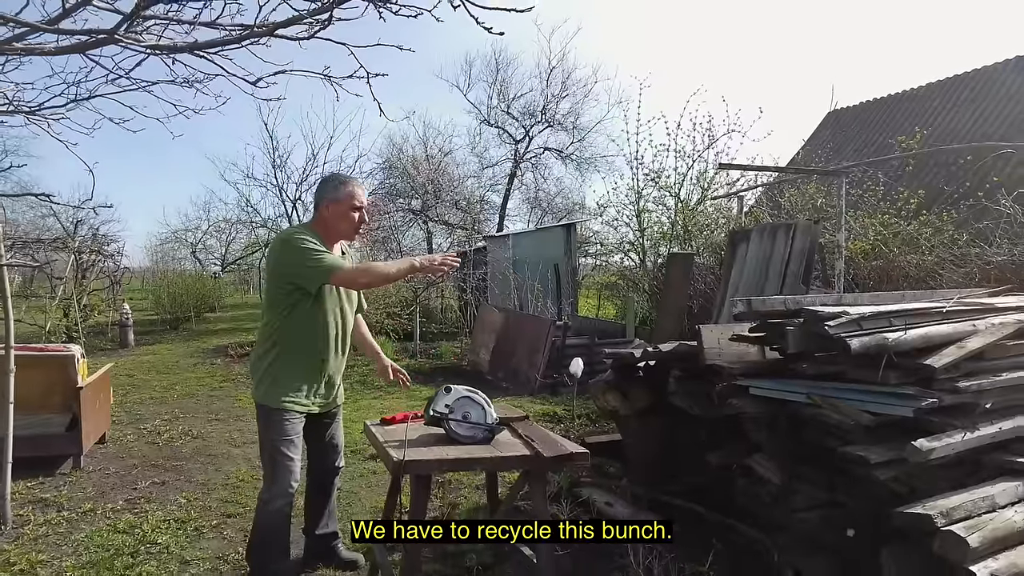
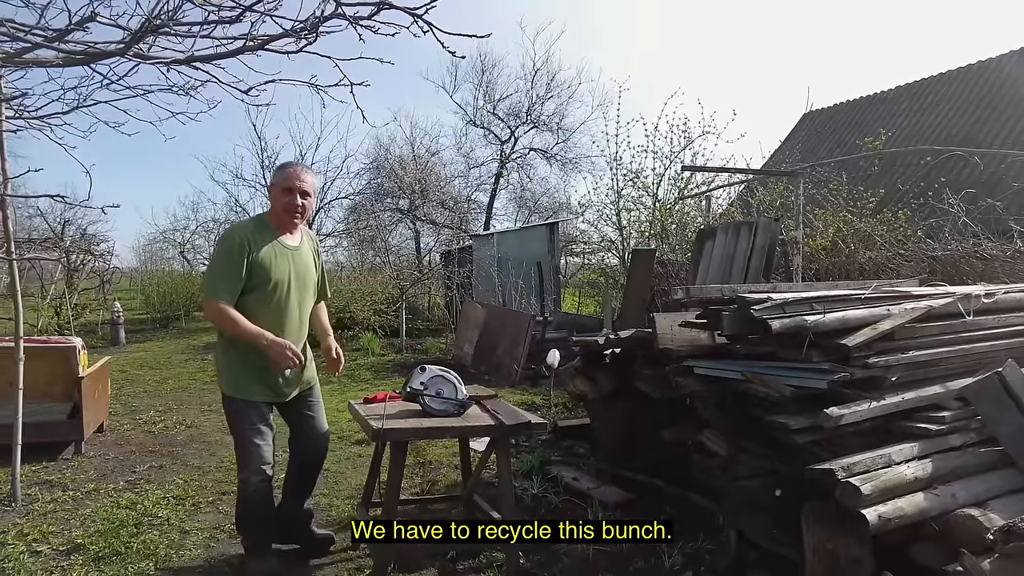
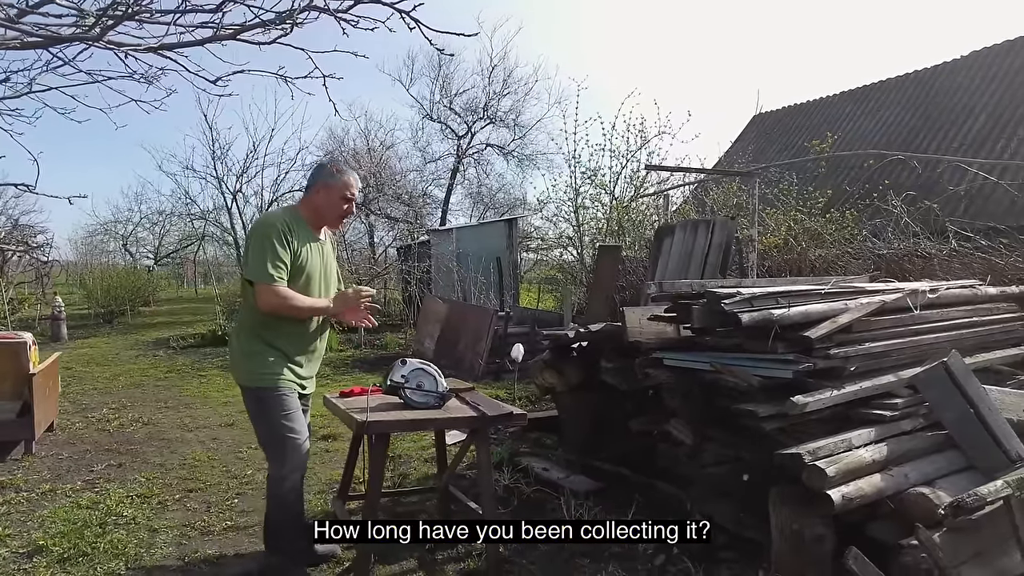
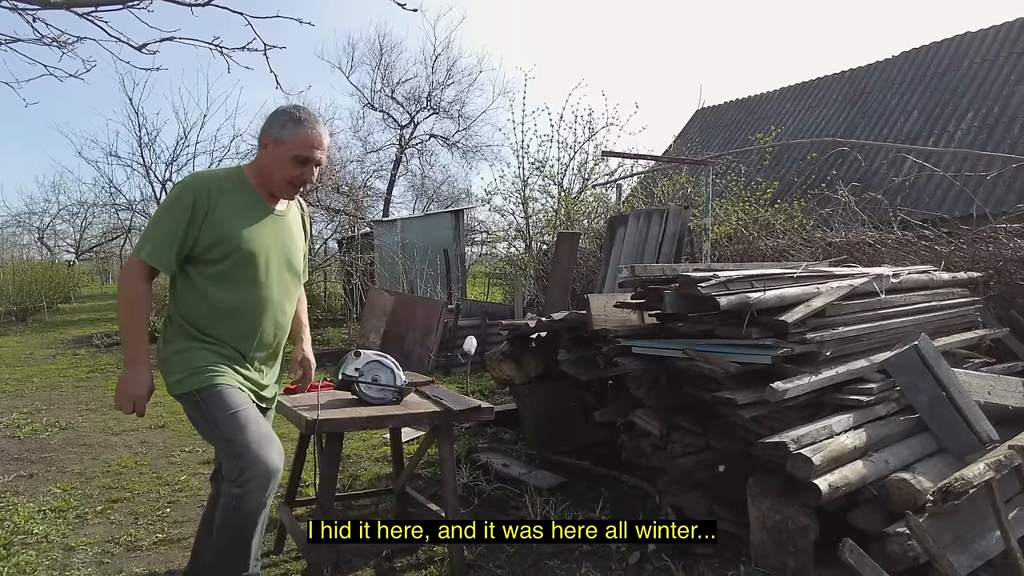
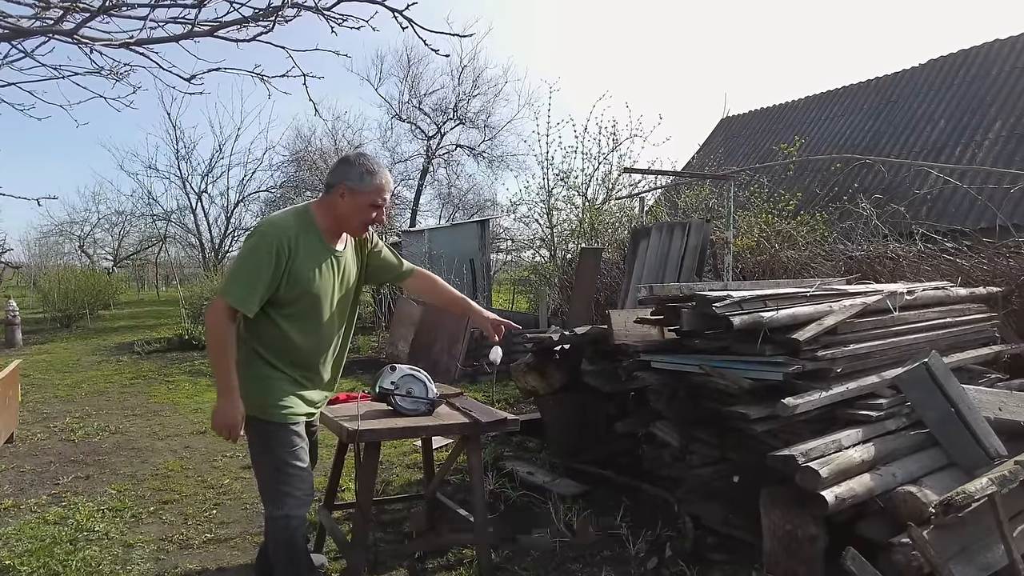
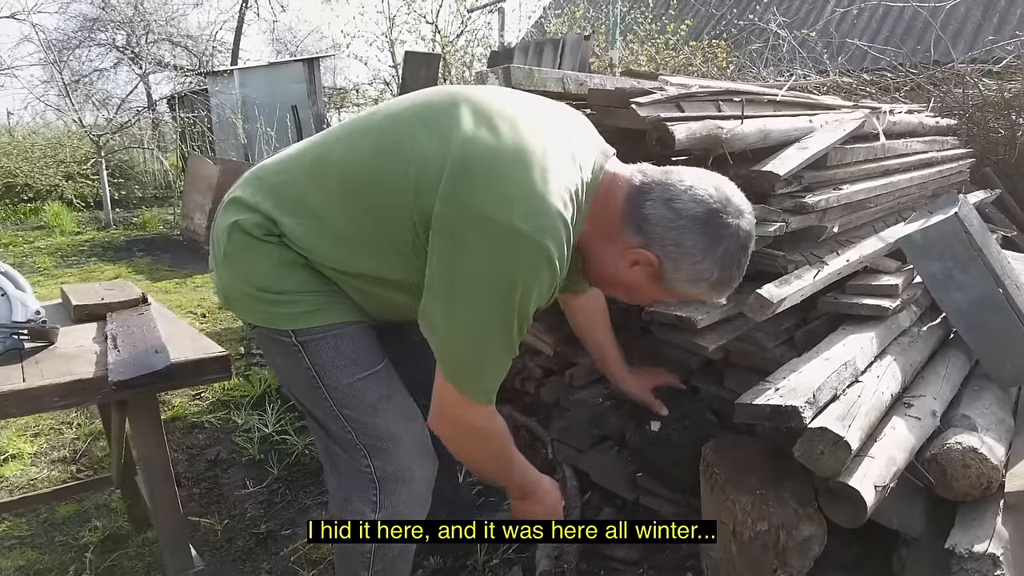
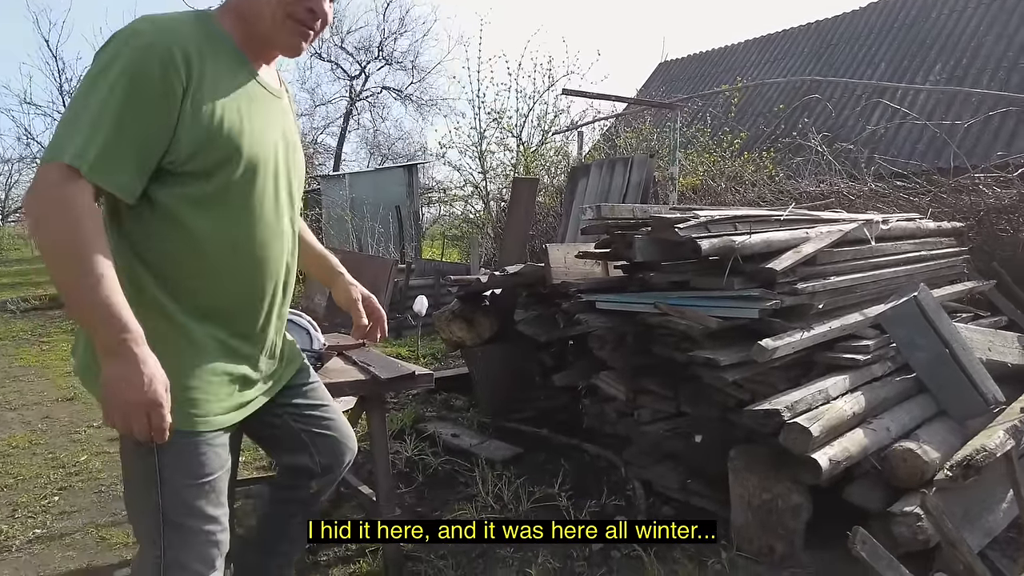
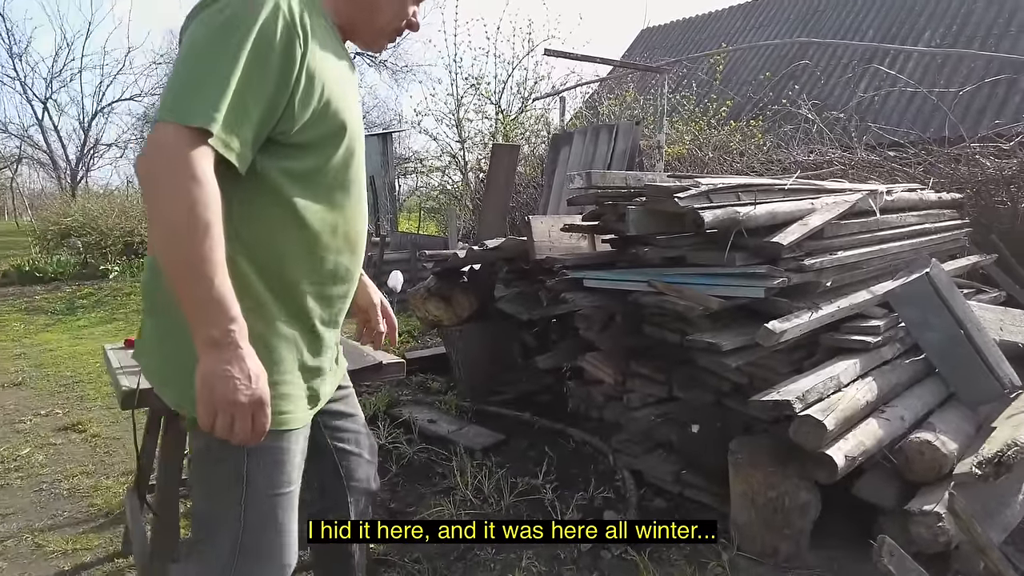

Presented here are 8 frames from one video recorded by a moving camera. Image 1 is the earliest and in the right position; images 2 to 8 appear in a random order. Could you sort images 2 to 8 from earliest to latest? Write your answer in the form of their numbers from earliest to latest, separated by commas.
2, 3, 5, 4, 7, 8, 6
